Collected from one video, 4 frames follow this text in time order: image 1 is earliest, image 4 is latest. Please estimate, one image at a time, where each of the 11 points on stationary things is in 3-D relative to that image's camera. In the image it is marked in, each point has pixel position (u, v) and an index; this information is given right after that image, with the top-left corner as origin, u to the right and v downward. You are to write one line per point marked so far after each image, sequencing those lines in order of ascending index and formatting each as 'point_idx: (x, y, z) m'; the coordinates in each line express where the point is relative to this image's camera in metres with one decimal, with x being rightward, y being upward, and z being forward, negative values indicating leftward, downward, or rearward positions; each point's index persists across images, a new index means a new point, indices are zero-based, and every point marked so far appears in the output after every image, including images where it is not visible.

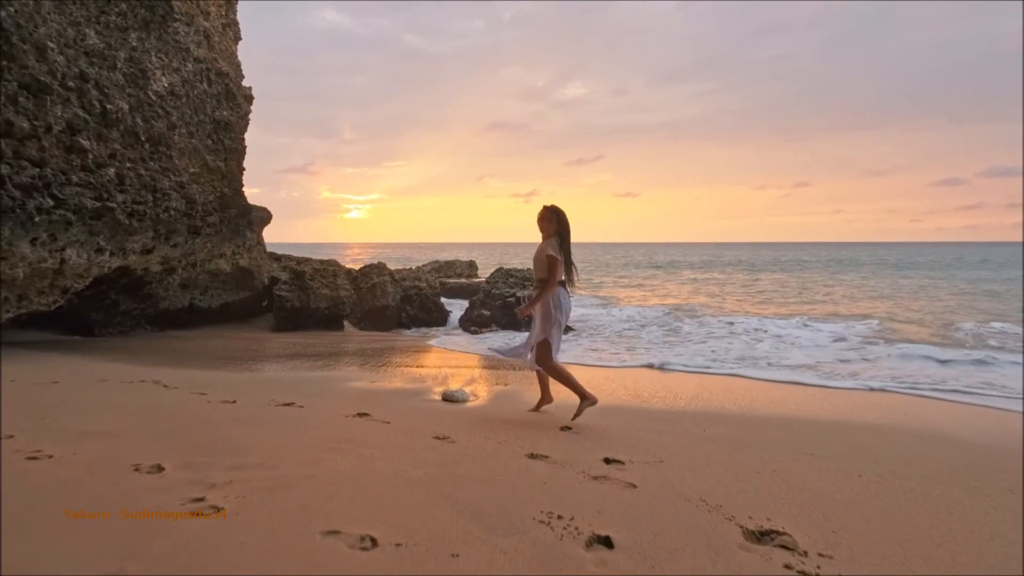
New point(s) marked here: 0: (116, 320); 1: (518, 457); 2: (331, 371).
0: (-7.7, -0.6, +11.2) m
1: (0.0, -1.1, +3.5) m
2: (-2.8, -1.3, +9.0) m
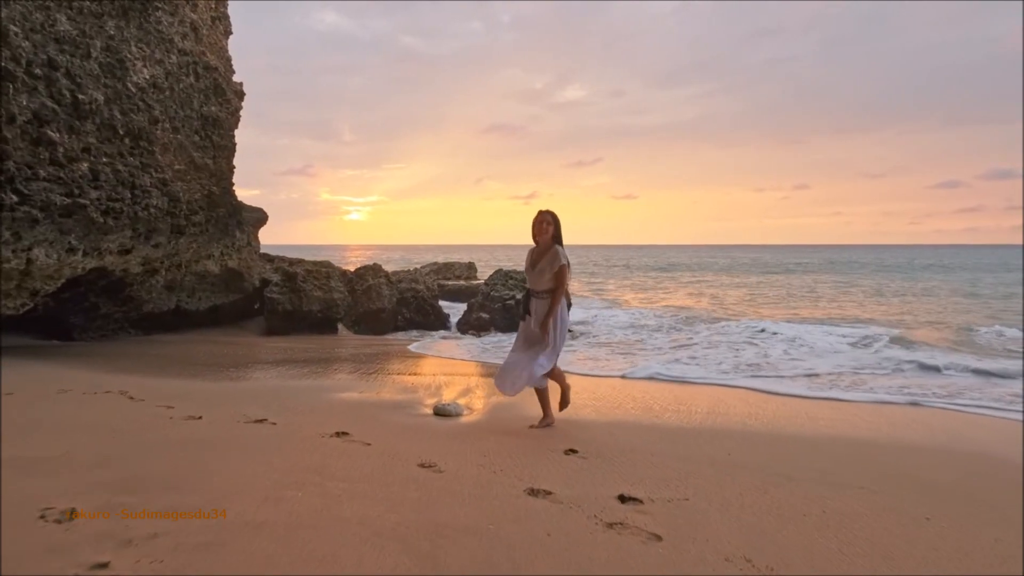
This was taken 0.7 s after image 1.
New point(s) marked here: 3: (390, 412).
0: (-7.8, -0.7, +10.7) m
1: (0.0, -1.1, +3.0) m
2: (-2.8, -1.3, +8.4) m
3: (-1.2, -1.2, +5.4) m
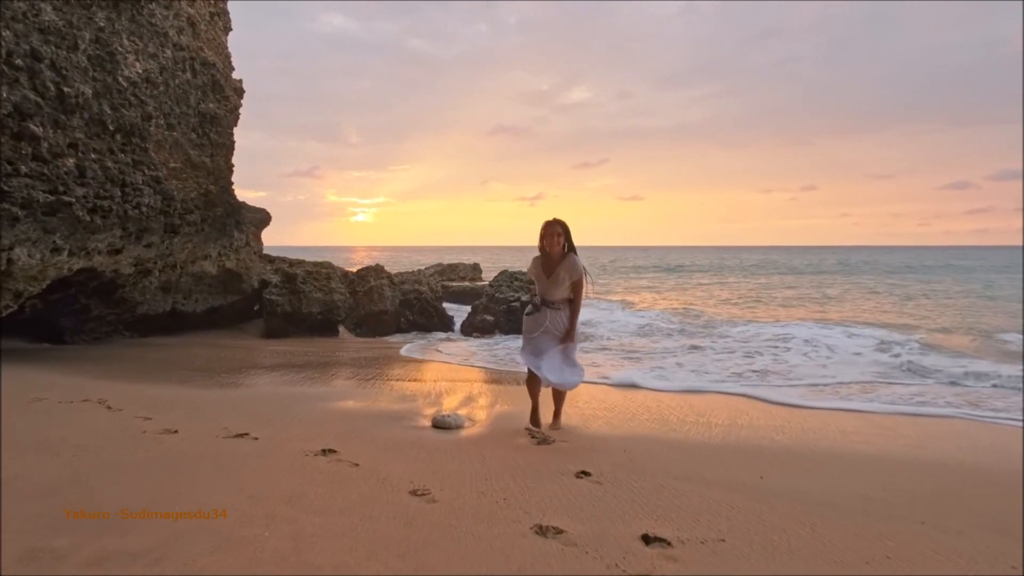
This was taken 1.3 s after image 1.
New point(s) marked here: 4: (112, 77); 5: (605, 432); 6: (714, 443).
0: (-7.7, -0.7, +10.3) m
1: (0.0, -1.1, +2.5) m
2: (-2.8, -1.4, +8.0) m
3: (-1.1, -1.2, +5.0) m
4: (-6.4, +3.4, +9.1) m
5: (+0.8, -1.2, +5.0) m
6: (+1.6, -1.2, +4.6) m
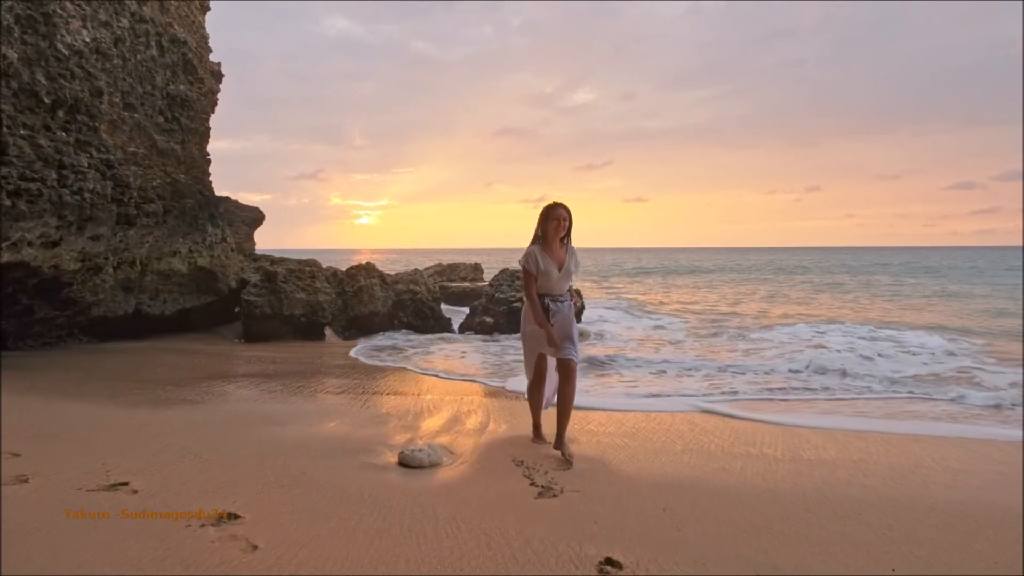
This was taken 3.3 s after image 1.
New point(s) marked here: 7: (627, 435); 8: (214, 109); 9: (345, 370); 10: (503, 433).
0: (-7.7, -0.7, +9.1) m
1: (0.0, -1.0, +1.3) m
2: (-2.8, -1.3, +6.7) m
3: (-1.2, -1.1, +3.7) m
4: (-6.4, +3.4, +7.9) m
5: (+0.8, -1.2, +3.7) m
6: (+1.6, -1.2, +3.3) m
7: (+0.9, -1.2, +4.8) m
8: (-6.6, +4.0, +12.5) m
9: (-2.7, -1.3, +9.1) m
10: (-0.1, -1.2, +4.8) m
